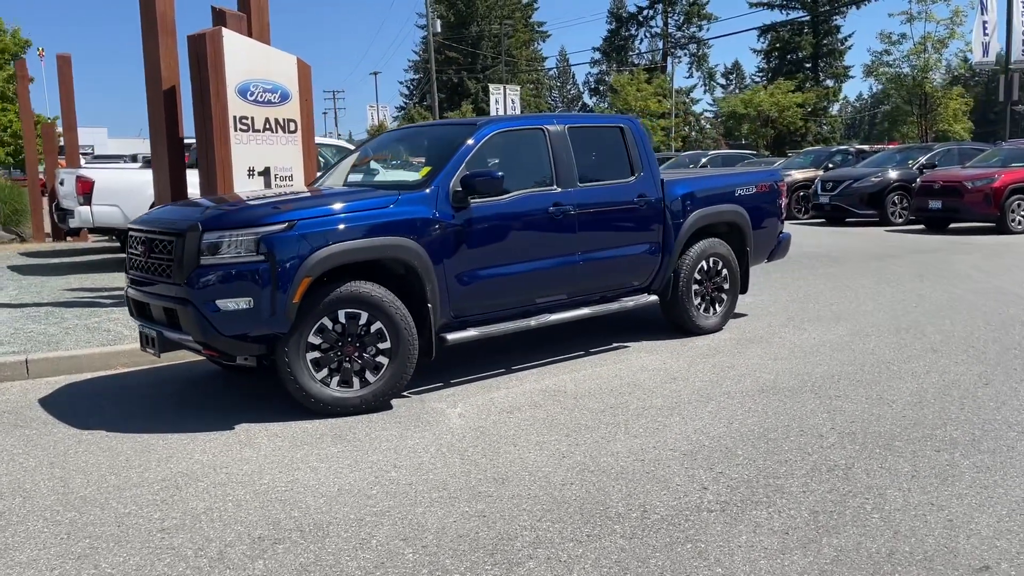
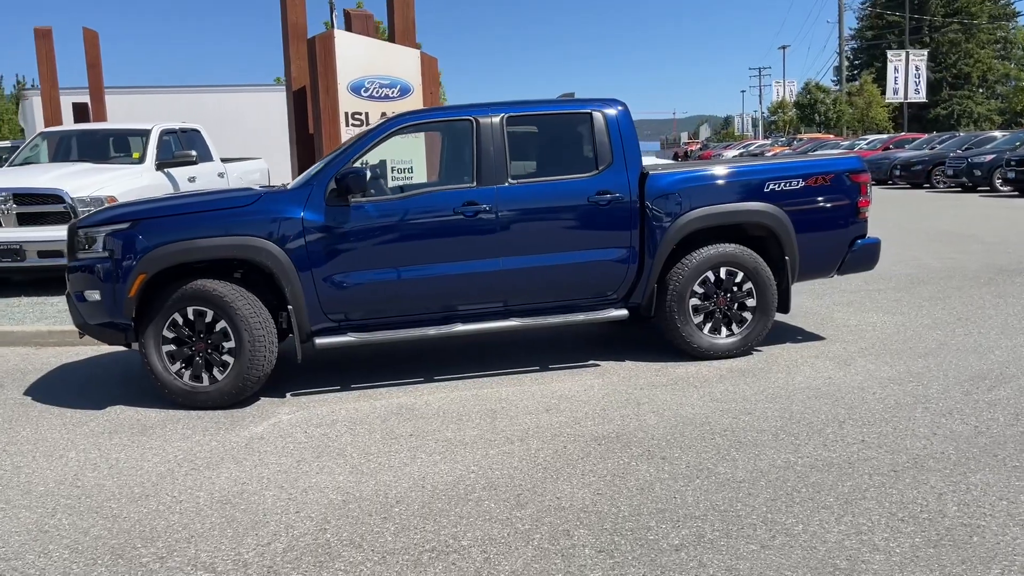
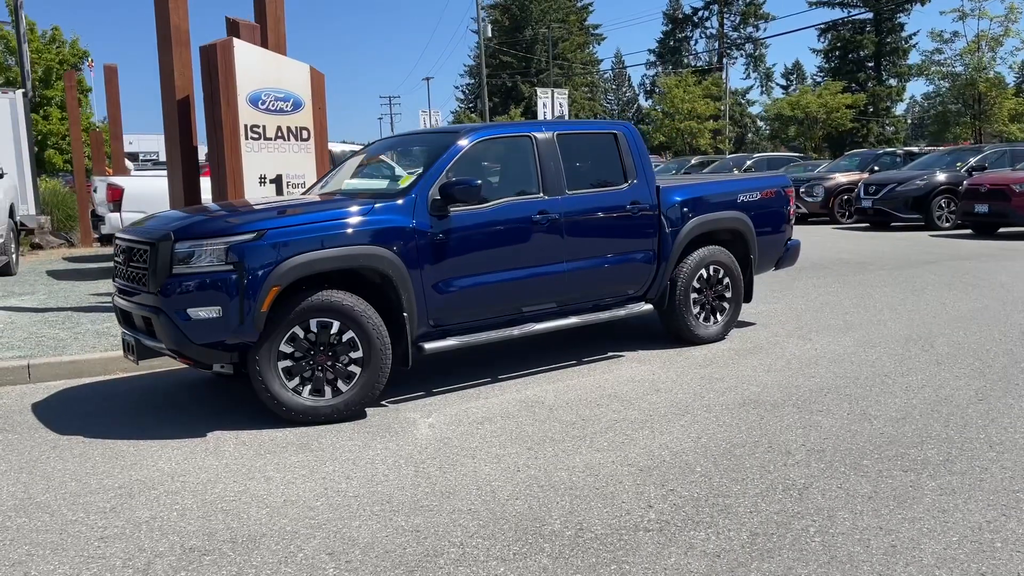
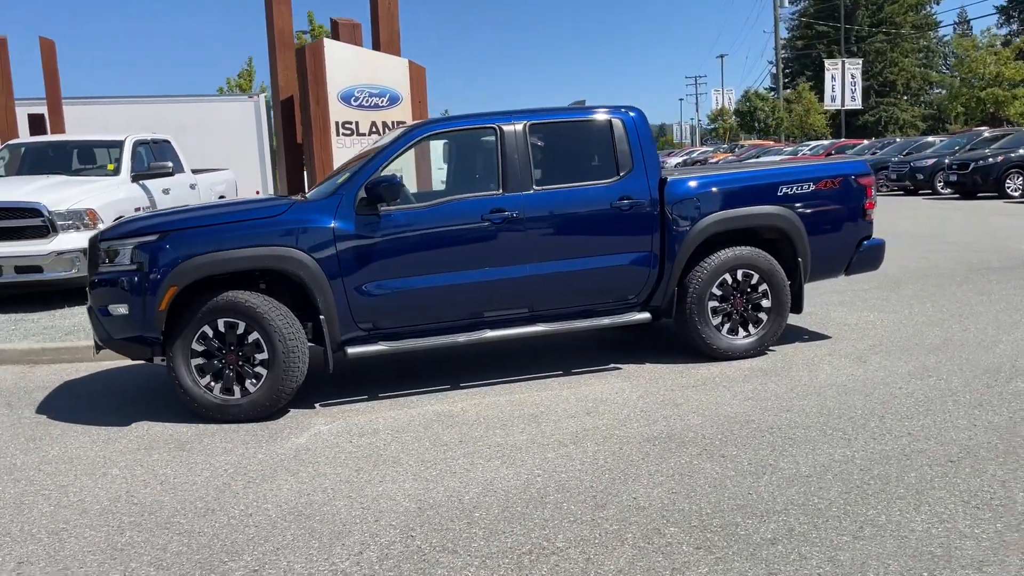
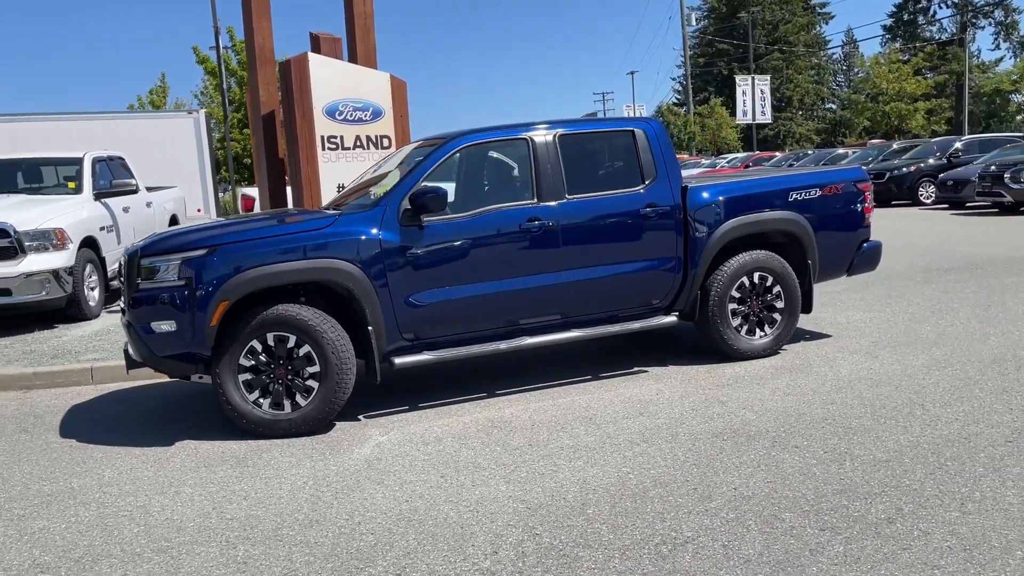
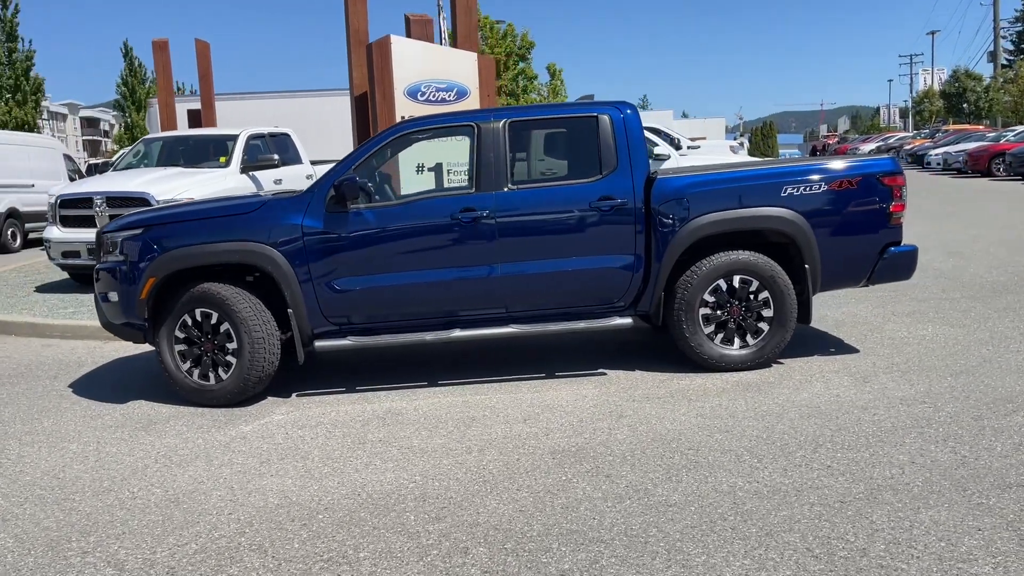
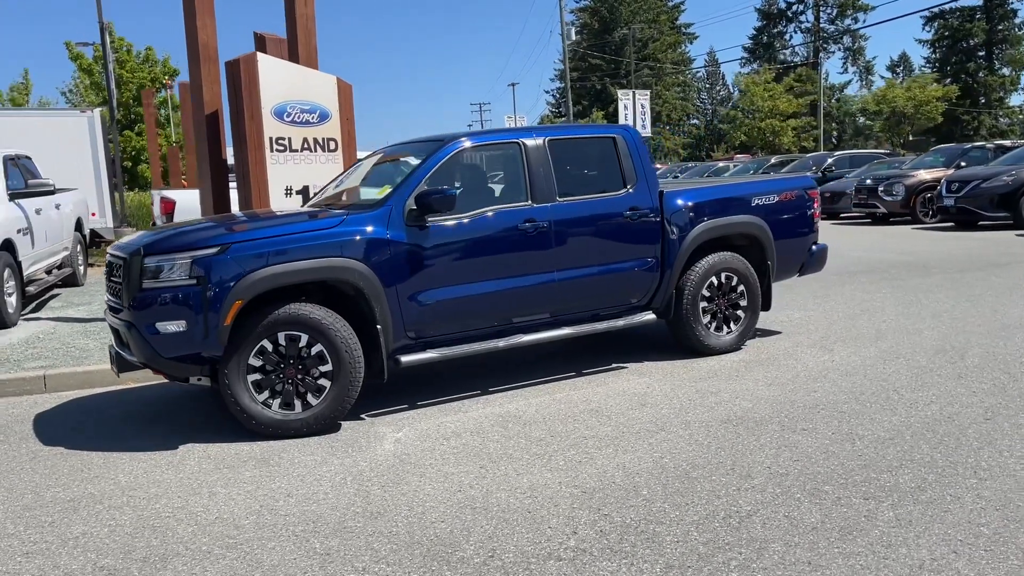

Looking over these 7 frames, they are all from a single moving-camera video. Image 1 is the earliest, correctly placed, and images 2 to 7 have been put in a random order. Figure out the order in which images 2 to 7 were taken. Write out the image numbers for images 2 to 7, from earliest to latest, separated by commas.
3, 7, 5, 4, 2, 6
